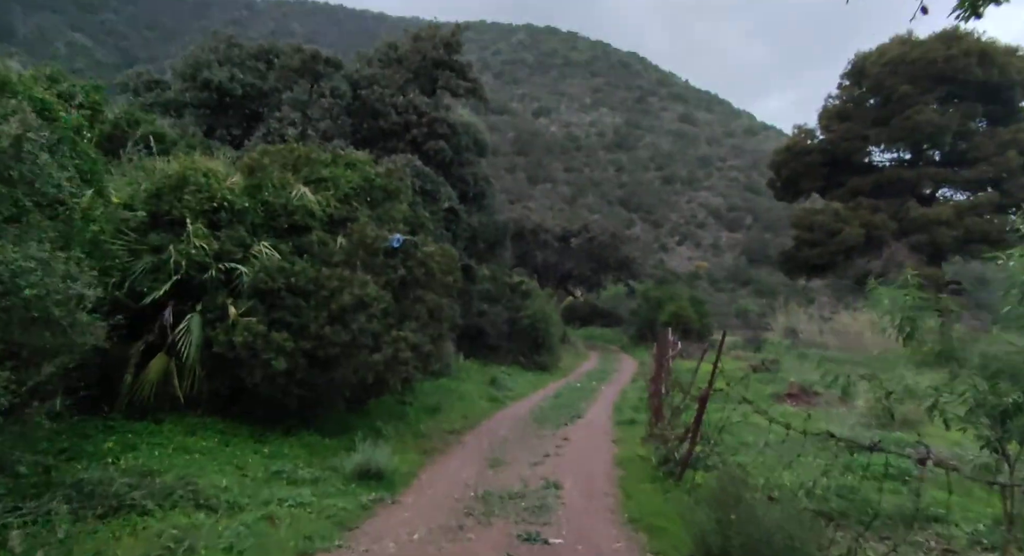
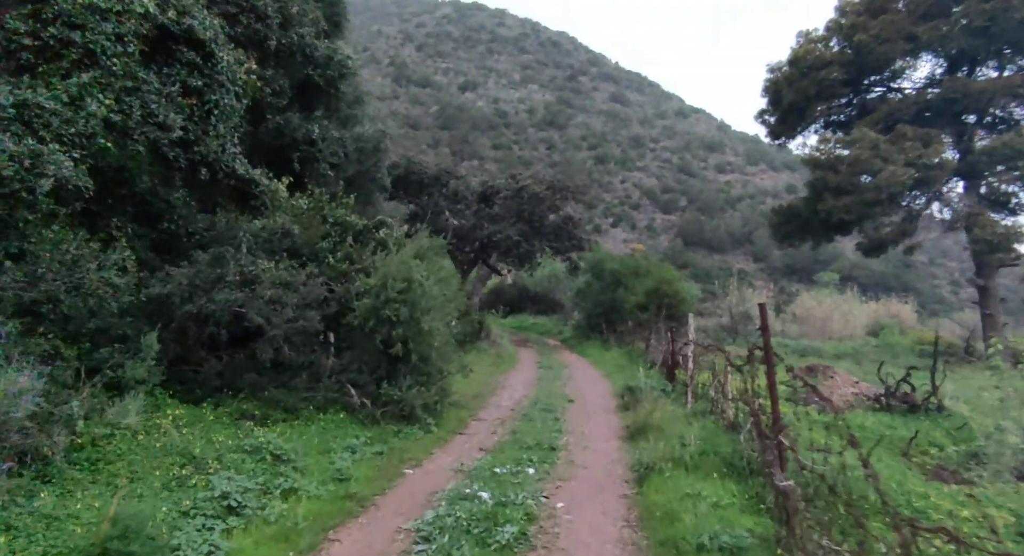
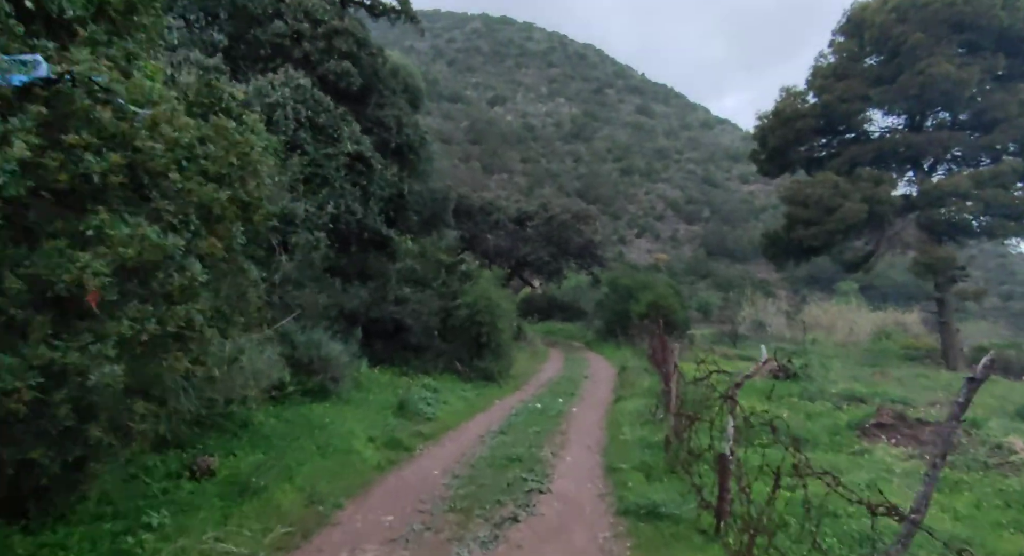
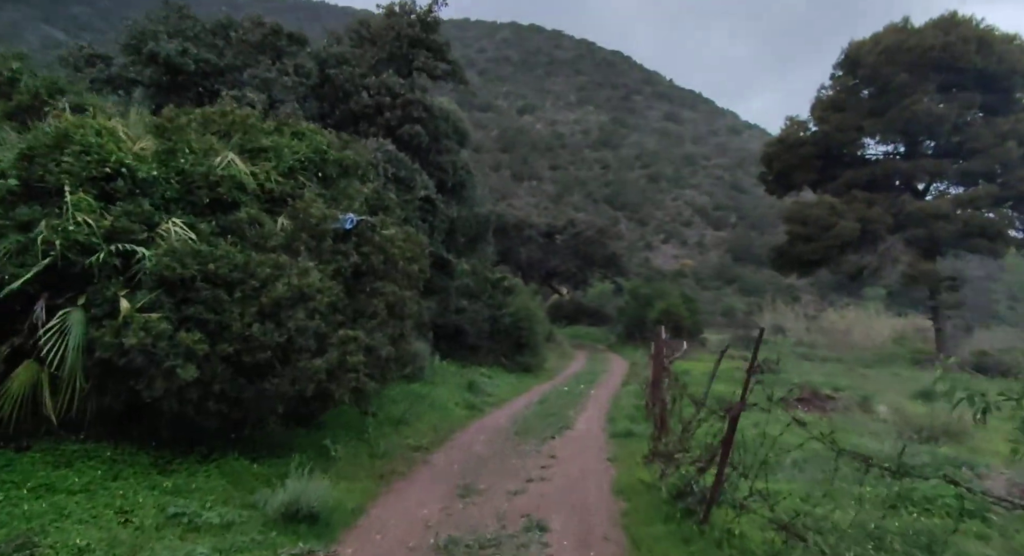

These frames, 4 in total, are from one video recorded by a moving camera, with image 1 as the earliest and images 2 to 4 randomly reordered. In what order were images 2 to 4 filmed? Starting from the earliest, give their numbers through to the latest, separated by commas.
4, 3, 2
